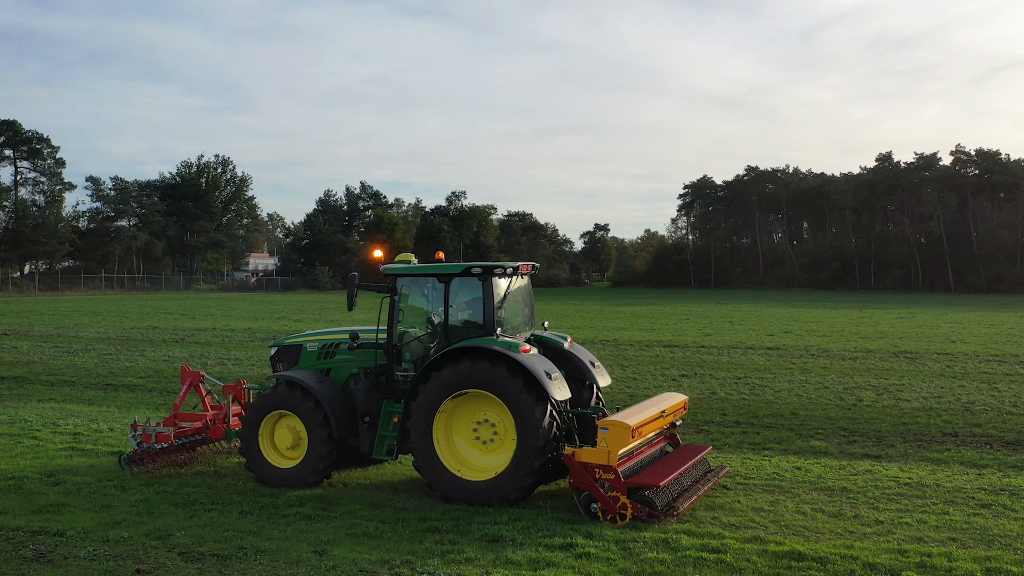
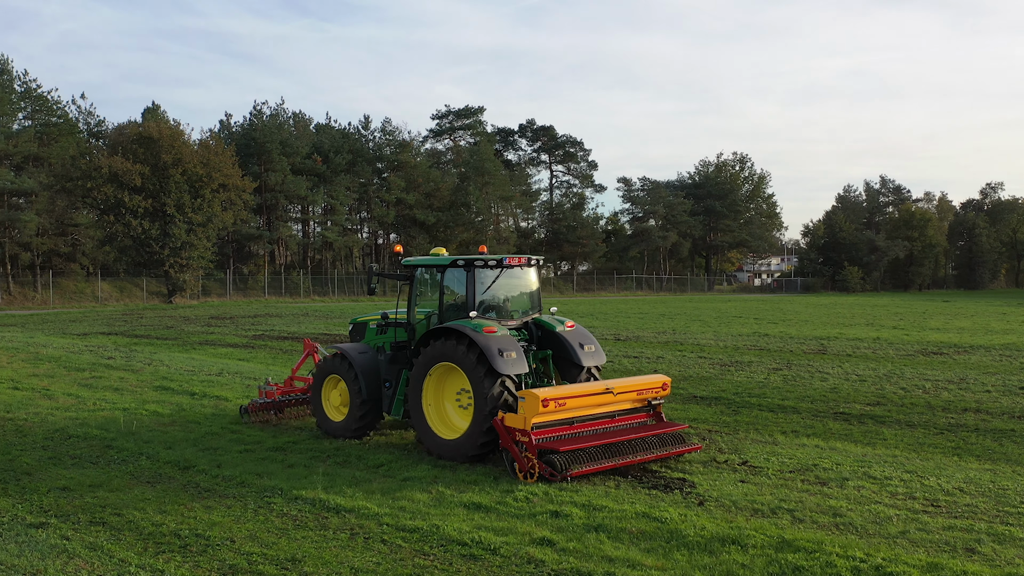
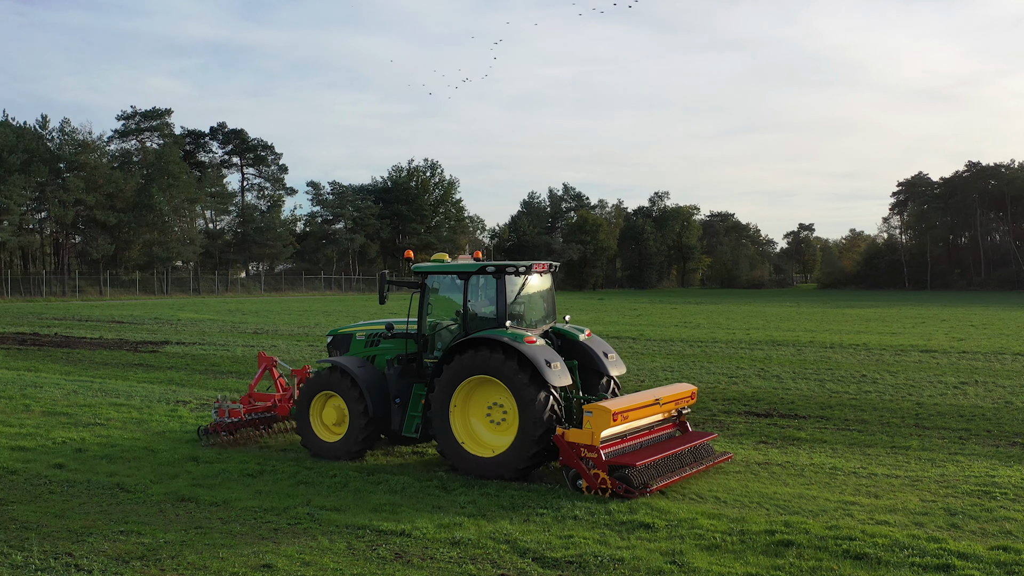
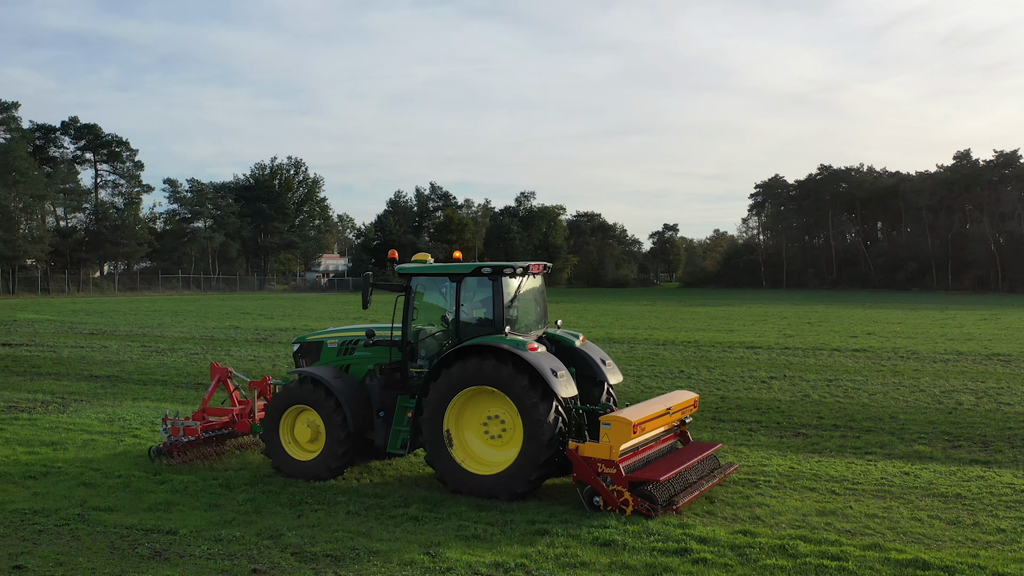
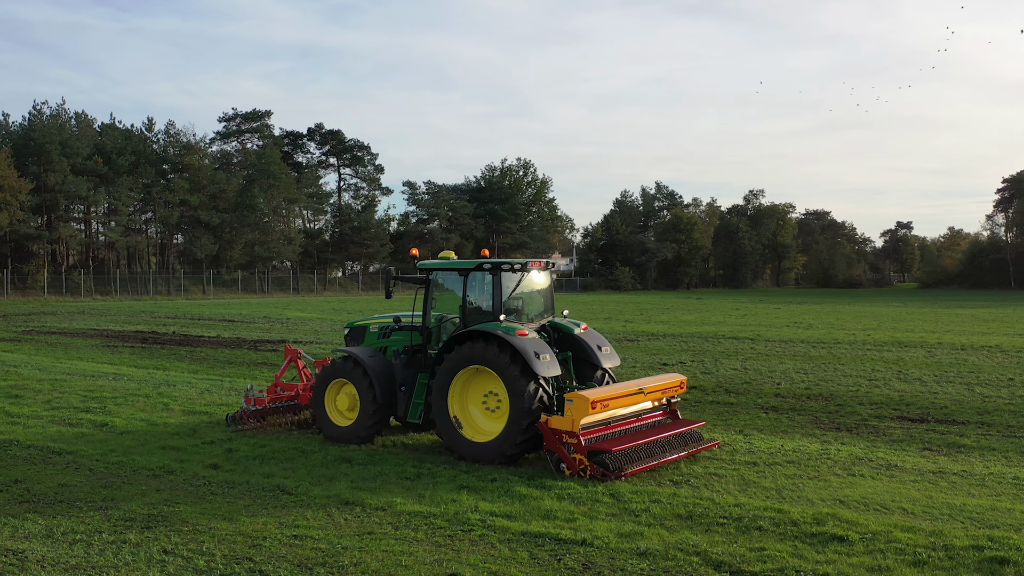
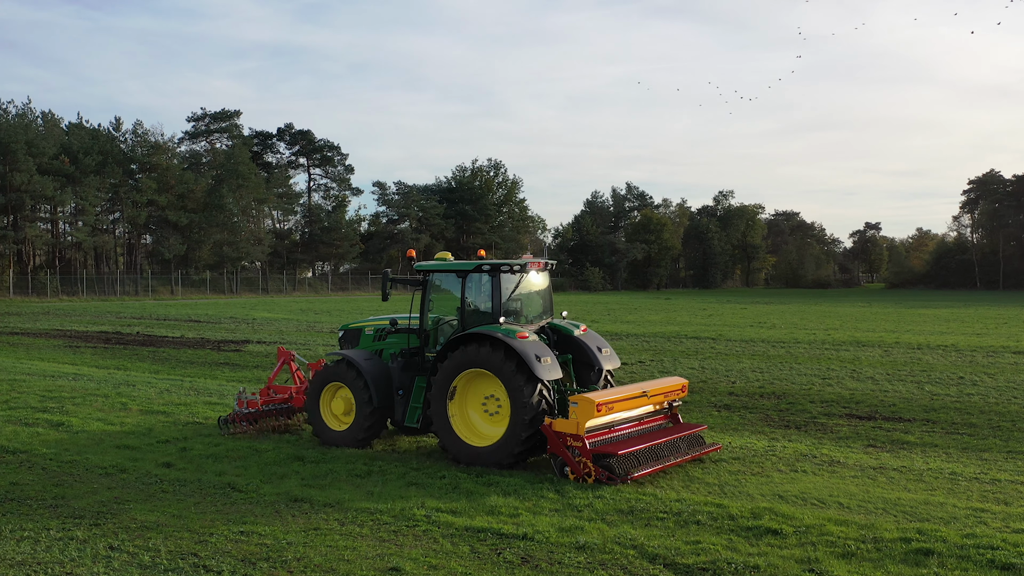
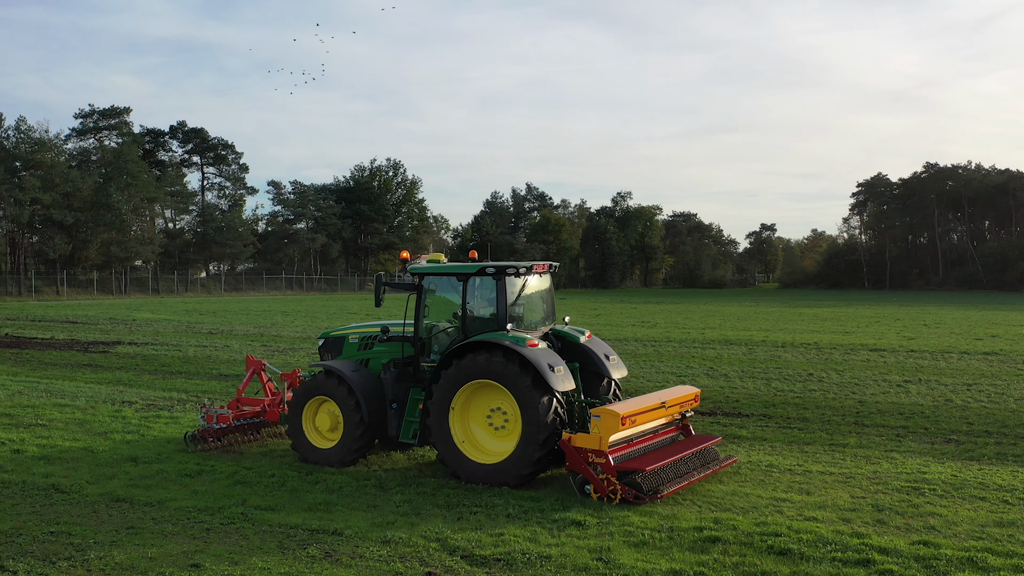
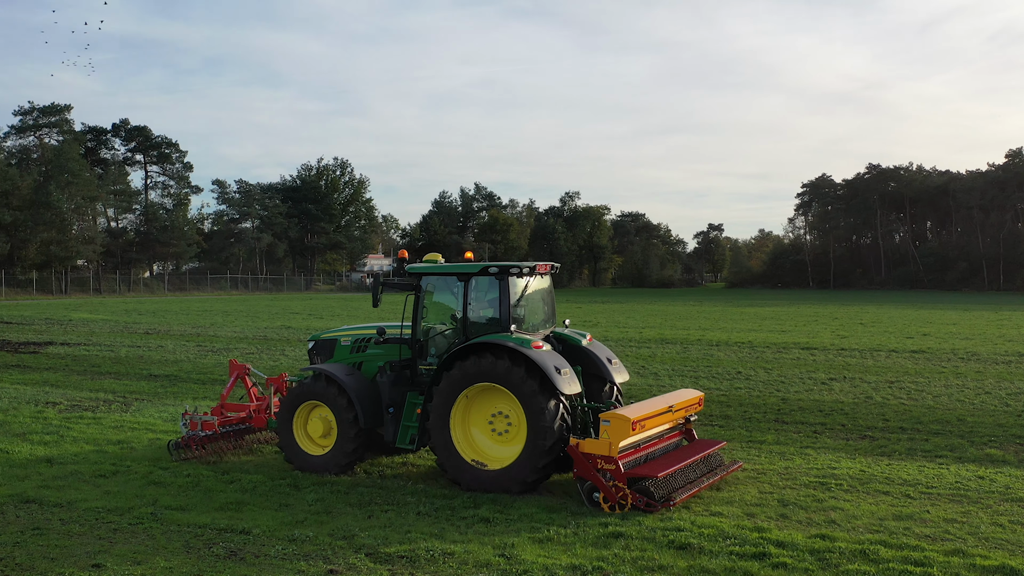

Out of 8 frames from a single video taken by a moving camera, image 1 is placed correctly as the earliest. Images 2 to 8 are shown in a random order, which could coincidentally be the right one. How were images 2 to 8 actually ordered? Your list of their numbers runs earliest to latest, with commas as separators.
4, 8, 7, 3, 6, 5, 2
